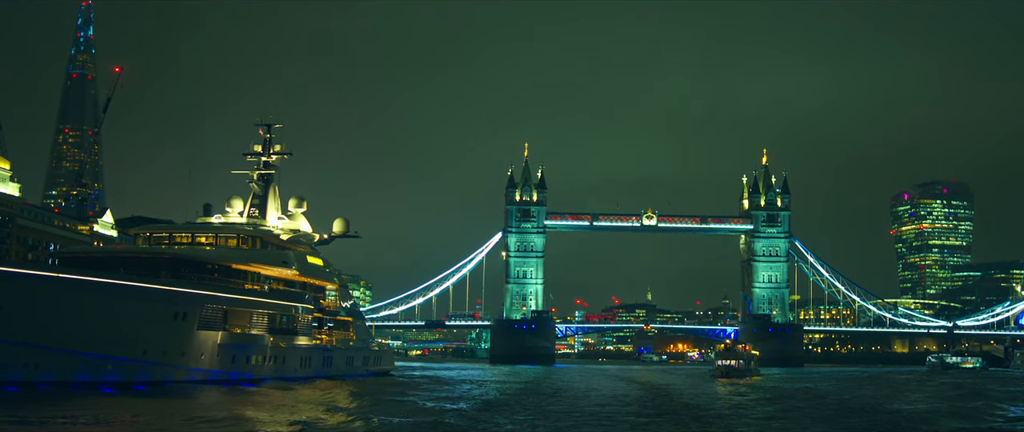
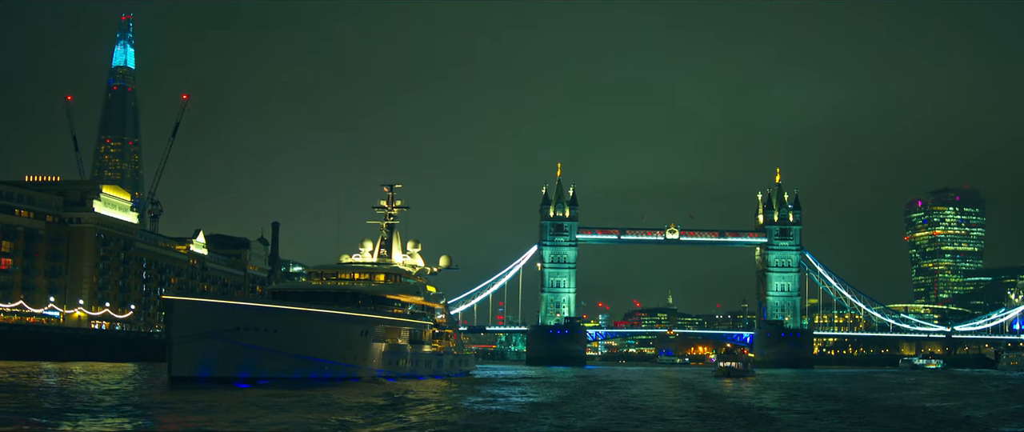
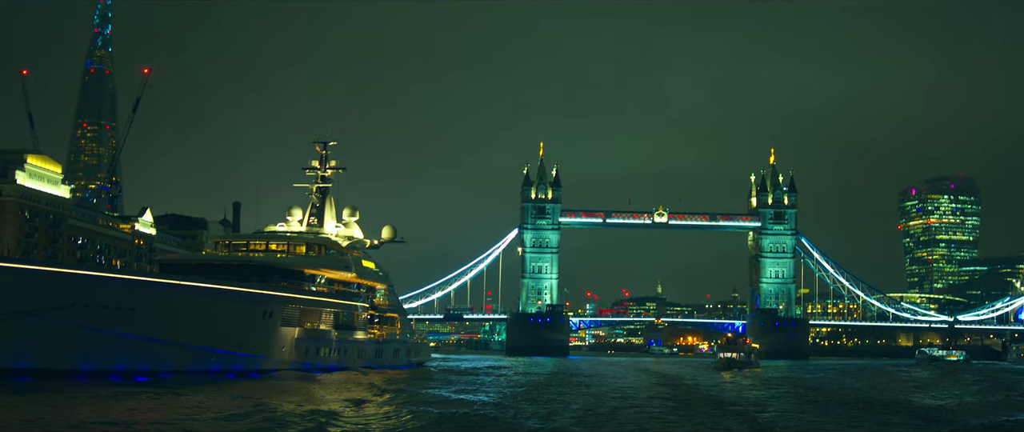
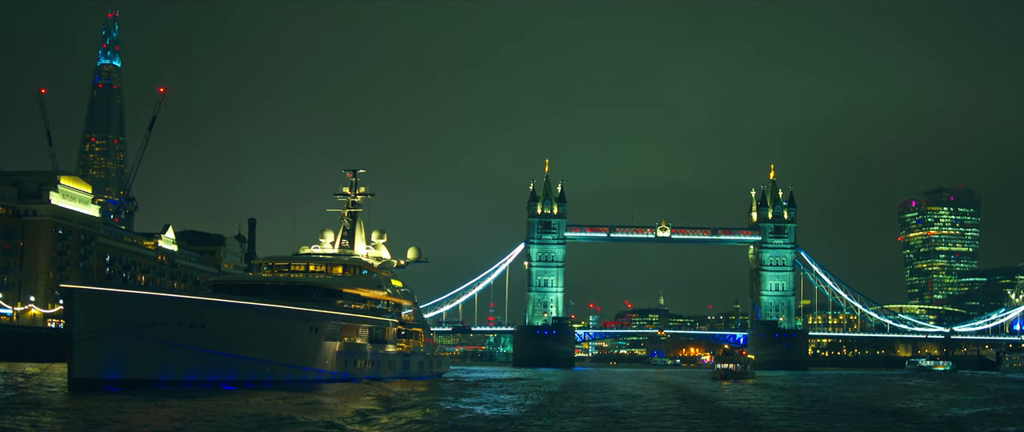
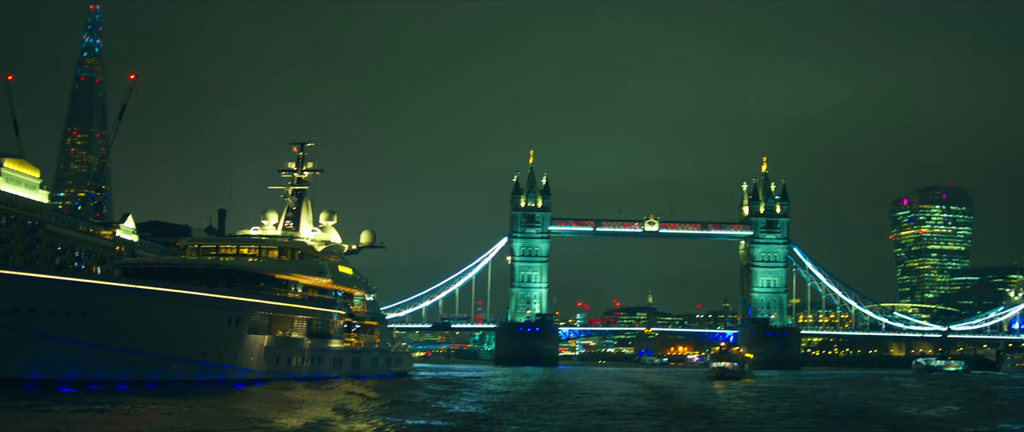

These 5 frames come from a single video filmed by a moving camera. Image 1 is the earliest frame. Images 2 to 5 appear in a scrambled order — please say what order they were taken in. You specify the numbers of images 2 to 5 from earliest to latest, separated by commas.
5, 3, 4, 2
